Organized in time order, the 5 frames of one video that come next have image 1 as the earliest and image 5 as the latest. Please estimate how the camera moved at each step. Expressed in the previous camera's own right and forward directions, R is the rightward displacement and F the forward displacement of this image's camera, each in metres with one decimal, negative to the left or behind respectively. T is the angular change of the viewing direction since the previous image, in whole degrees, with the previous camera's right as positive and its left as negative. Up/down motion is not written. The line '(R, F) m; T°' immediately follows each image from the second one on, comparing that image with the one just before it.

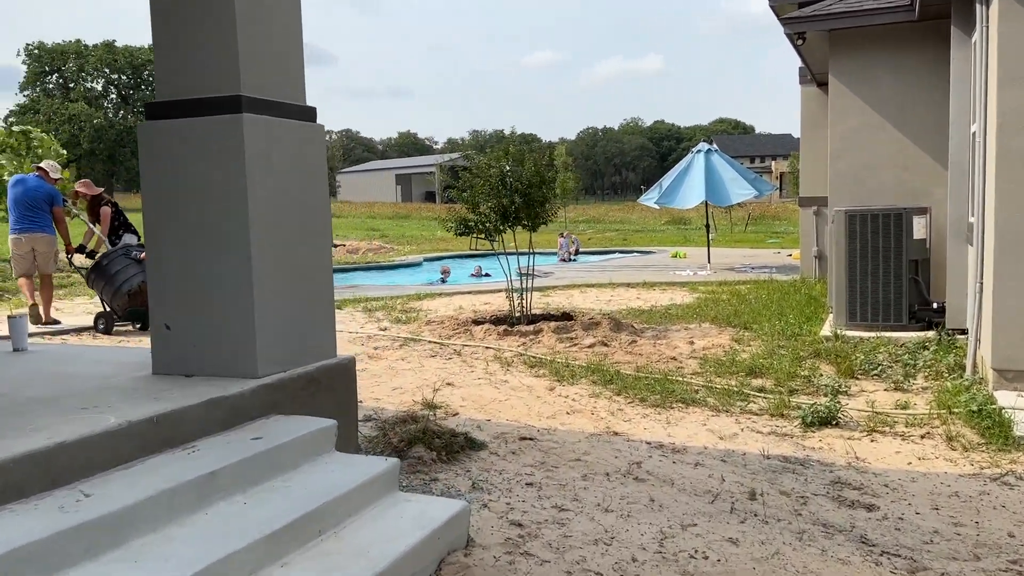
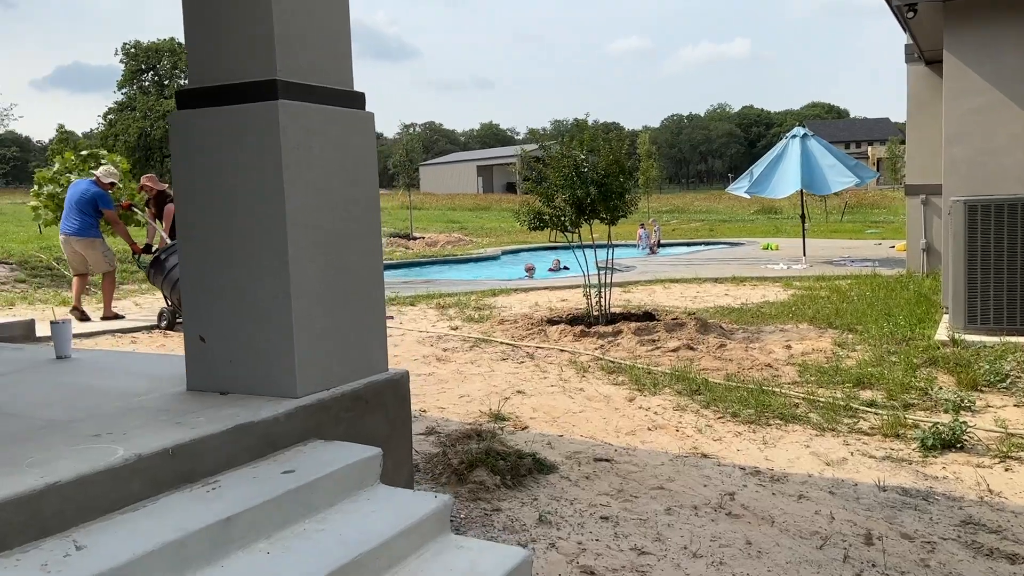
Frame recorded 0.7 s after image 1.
(0.0, +0.5) m; -6°
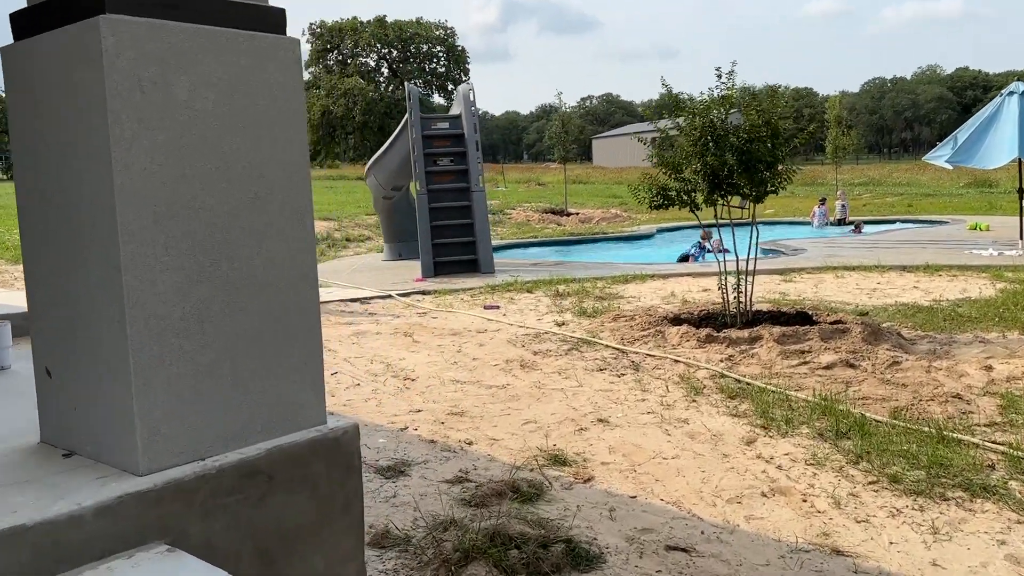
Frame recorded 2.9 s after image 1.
(+0.5, +1.3) m; -12°
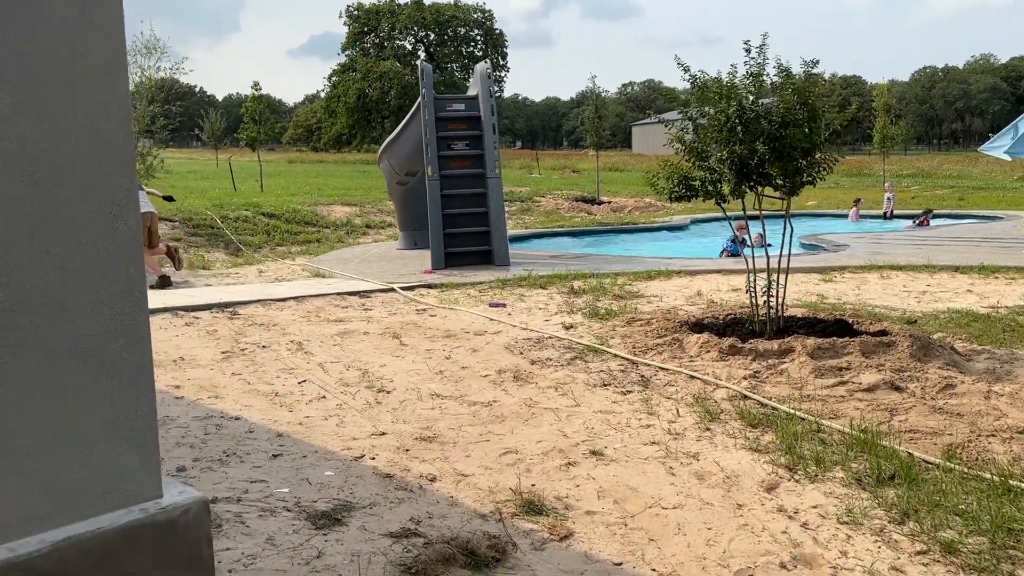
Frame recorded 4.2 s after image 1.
(+0.3, +0.7) m; -3°
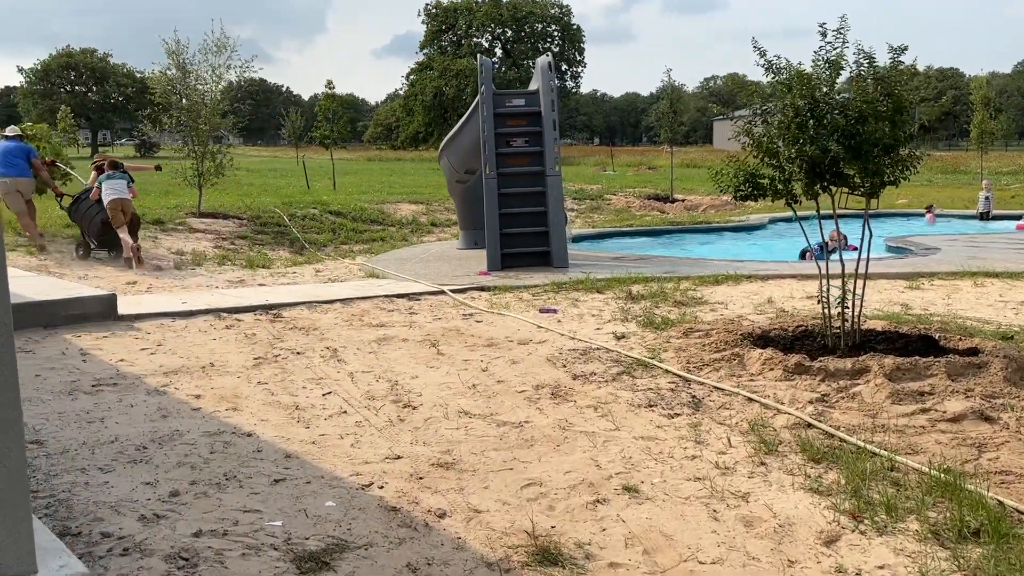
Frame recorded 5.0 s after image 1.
(+0.2, +0.4) m; -5°
